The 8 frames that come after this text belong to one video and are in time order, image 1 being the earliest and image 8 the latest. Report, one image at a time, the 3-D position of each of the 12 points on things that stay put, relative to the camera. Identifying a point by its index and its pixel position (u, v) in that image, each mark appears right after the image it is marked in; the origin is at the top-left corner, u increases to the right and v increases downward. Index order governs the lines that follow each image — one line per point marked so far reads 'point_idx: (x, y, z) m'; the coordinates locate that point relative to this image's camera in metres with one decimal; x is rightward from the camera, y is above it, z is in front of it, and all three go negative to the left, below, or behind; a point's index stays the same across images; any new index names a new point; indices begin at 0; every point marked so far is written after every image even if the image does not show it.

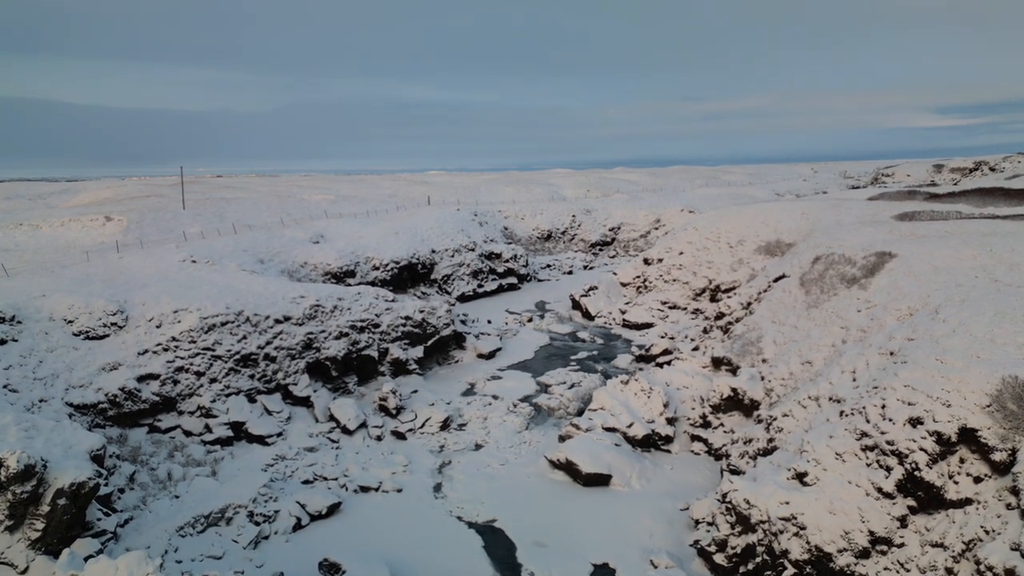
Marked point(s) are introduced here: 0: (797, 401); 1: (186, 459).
0: (+7.6, -3.0, +18.3) m
1: (-9.0, -4.7, +19.0) m
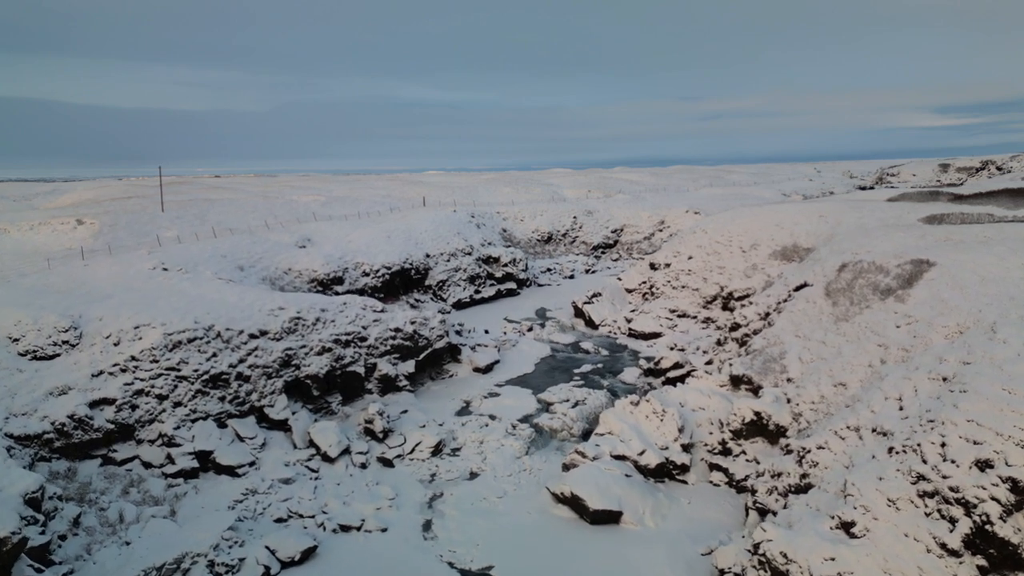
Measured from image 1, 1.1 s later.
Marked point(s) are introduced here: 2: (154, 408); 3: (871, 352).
0: (+7.6, -3.4, +16.2) m
1: (-9.0, -5.1, +16.8) m
2: (-9.8, -3.3, +18.7) m
3: (+9.6, -1.7, +18.4) m
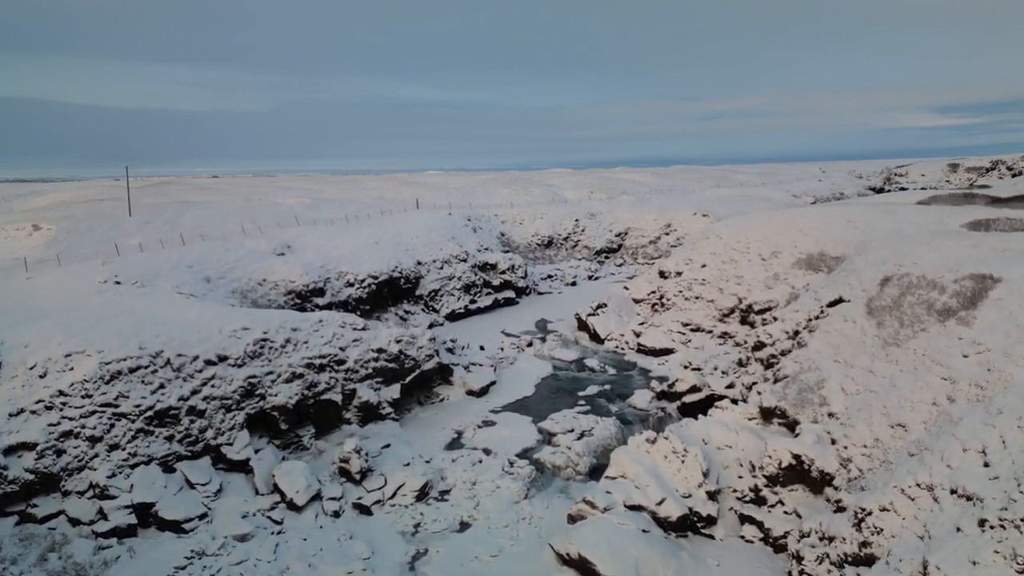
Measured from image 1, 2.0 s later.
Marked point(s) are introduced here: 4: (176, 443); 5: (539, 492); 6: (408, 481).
0: (+7.5, -3.9, +13.3) m
1: (-9.1, -5.6, +13.9) m
2: (-9.9, -3.8, +15.8) m
3: (+9.6, -2.2, +15.5) m
4: (-8.4, -3.9, +17.2) m
5: (+0.8, -5.7, +19.0) m
6: (-2.9, -5.3, +18.8) m
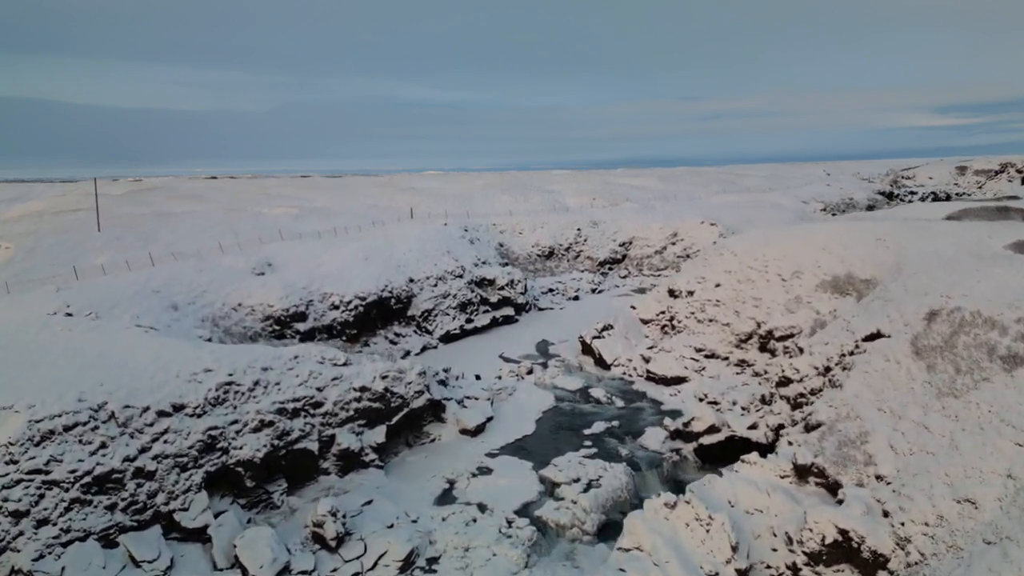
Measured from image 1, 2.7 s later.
0: (+7.4, -4.8, +10.9) m
1: (-9.2, -6.6, +11.5) m
2: (-9.9, -4.7, +13.4) m
3: (+9.5, -3.2, +13.1) m
4: (-8.5, -4.8, +14.8) m
5: (+0.7, -6.6, +16.7) m
6: (-2.9, -6.2, +16.4) m
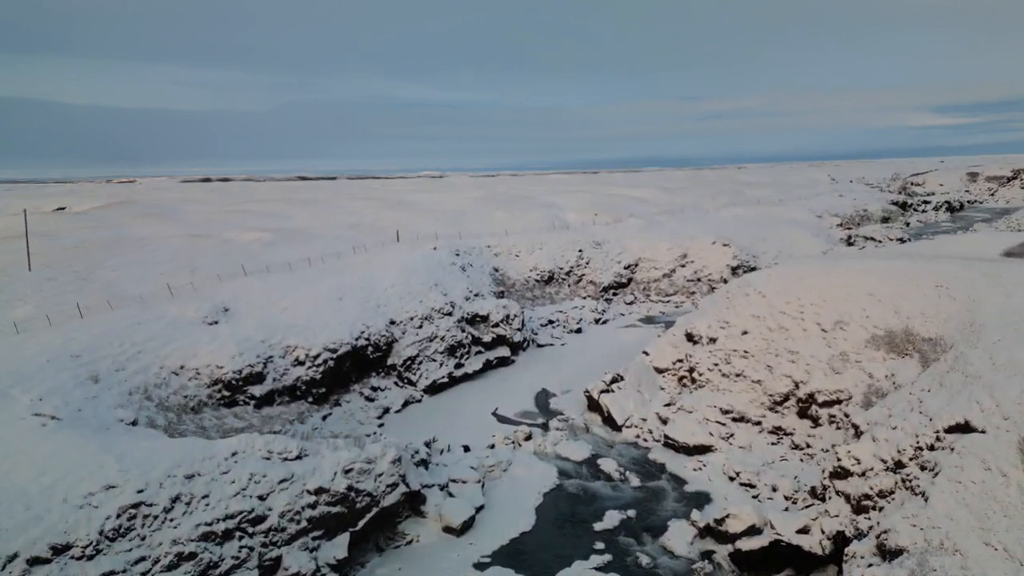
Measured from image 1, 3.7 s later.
0: (+7.3, -6.7, +6.9) m
1: (-9.3, -8.4, +7.4) m
2: (-10.0, -6.6, +9.3) m
3: (+9.4, -5.0, +9.1) m
4: (-8.6, -6.7, +10.7) m
5: (+0.6, -8.5, +12.6) m
6: (-3.0, -8.1, +12.3) m
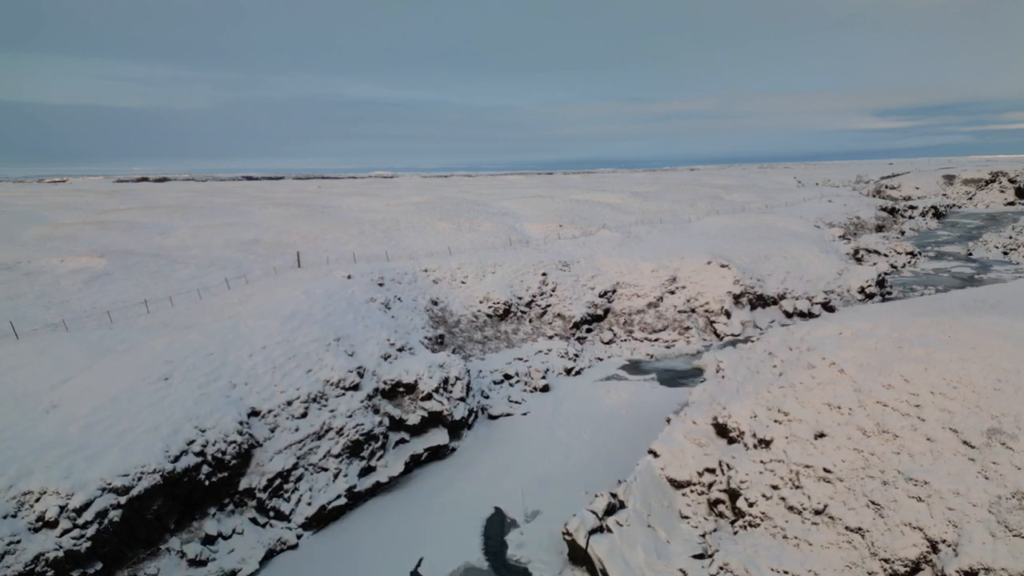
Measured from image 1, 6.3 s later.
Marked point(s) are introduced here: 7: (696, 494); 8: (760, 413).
0: (+7.0, -8.4, -3.2) m
1: (-9.6, -10.3, -3.7) m
2: (-10.4, -8.5, -1.8) m
3: (+8.9, -6.7, -0.8) m
4: (-9.1, -8.5, -0.4) m
5: (-0.1, -10.3, +2.1) m
6: (-3.7, -9.9, +1.6) m
7: (+4.7, -5.3, +17.5) m
8: (+6.4, -3.2, +17.7) m
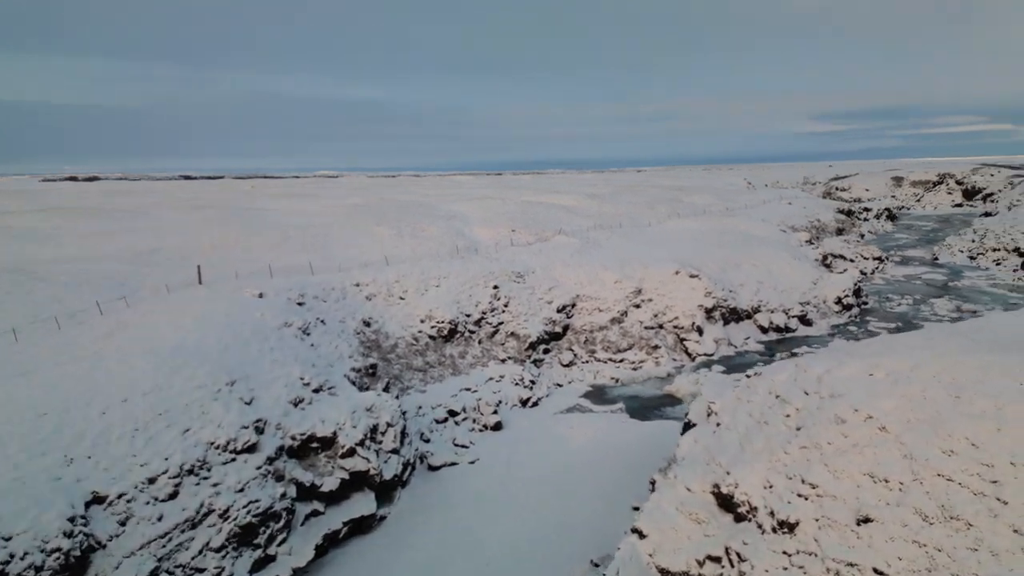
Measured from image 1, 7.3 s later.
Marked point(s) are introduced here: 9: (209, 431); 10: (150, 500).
0: (+7.4, -9.0, -7.2) m
1: (-9.1, -11.0, -8.9) m
2: (-10.1, -9.2, -7.1) m
3: (+9.1, -7.3, -4.7) m
4: (-8.9, -9.3, -5.6) m
5: (0.0, -10.9, -2.4) m
6: (-3.6, -10.6, -3.2) m
7: (+3.6, -6.0, +13.3) m
8: (+5.3, -3.9, +13.6) m
9: (-6.9, -3.3, +15.8) m
10: (-7.3, -4.3, +13.9) m
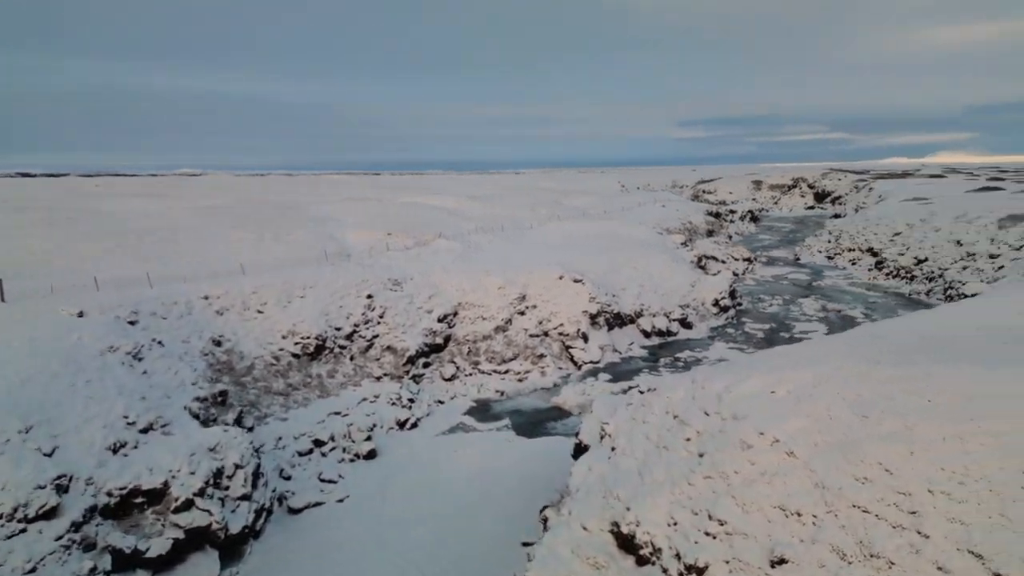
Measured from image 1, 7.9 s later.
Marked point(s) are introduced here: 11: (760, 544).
0: (+8.8, -9.2, -7.9) m
1: (-7.1, -11.5, -12.4) m
2: (-8.4, -9.7, -10.8) m
3: (+10.0, -7.5, -5.1) m
4: (-7.5, -9.7, -9.1) m
5: (+0.7, -11.2, -4.5) m
6: (-2.7, -11.0, -5.9) m
7: (+1.5, -6.2, +11.6) m
8: (+3.1, -4.1, +12.2) m
9: (-9.4, -3.7, +12.2) m
10: (-9.4, -4.7, +10.3) m
11: (+4.1, -4.2, +11.3) m
